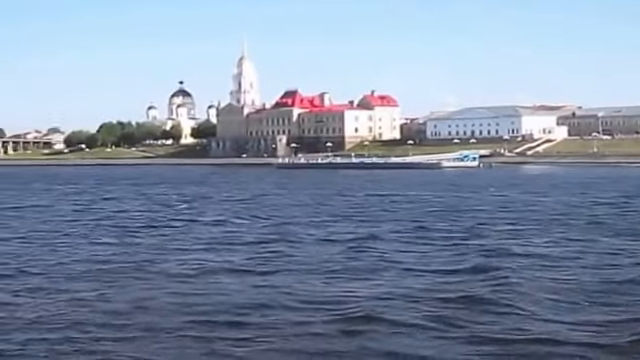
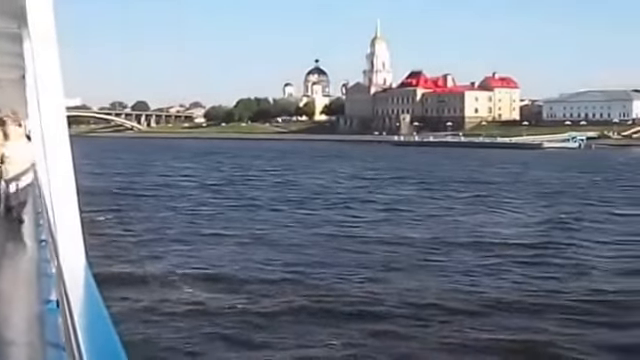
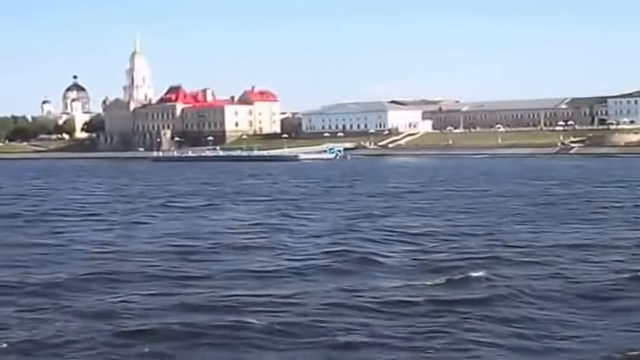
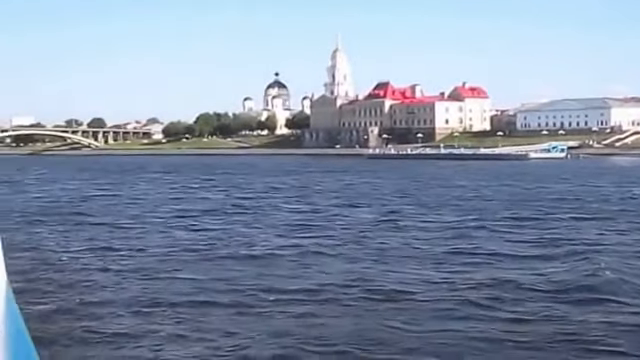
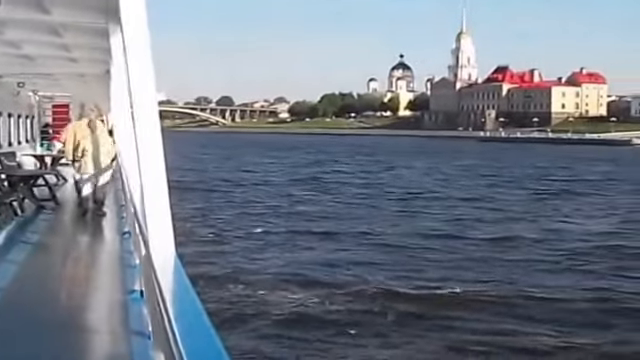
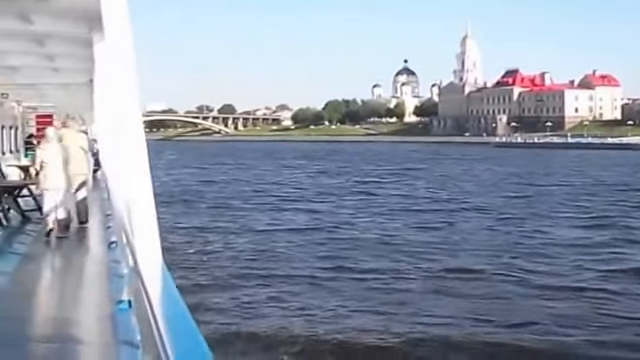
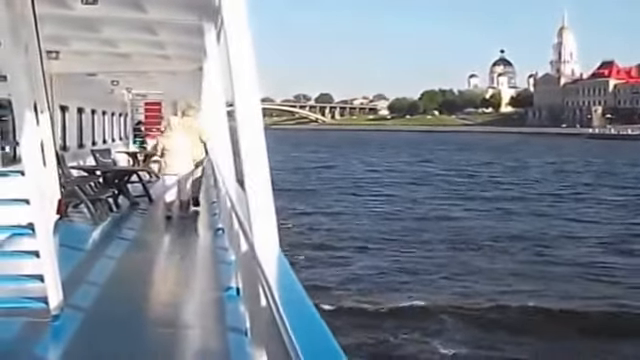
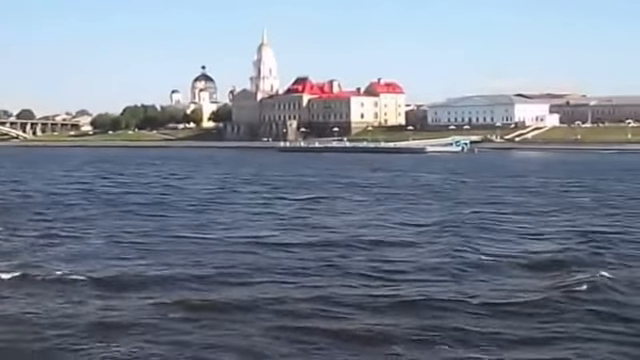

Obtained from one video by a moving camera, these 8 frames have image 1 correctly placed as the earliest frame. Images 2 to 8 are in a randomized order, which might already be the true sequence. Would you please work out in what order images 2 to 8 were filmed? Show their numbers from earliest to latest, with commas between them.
4, 6, 7, 5, 2, 8, 3
